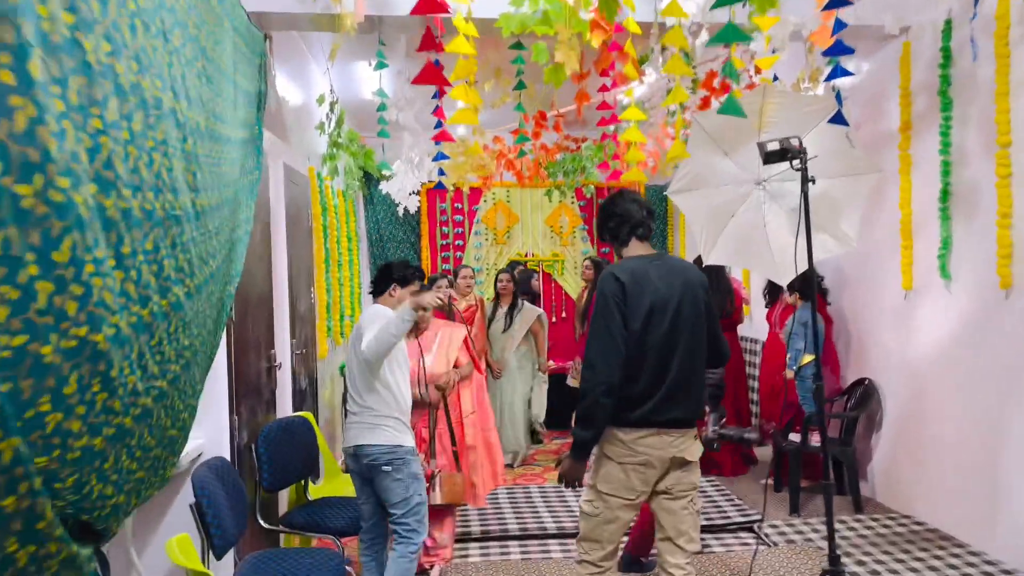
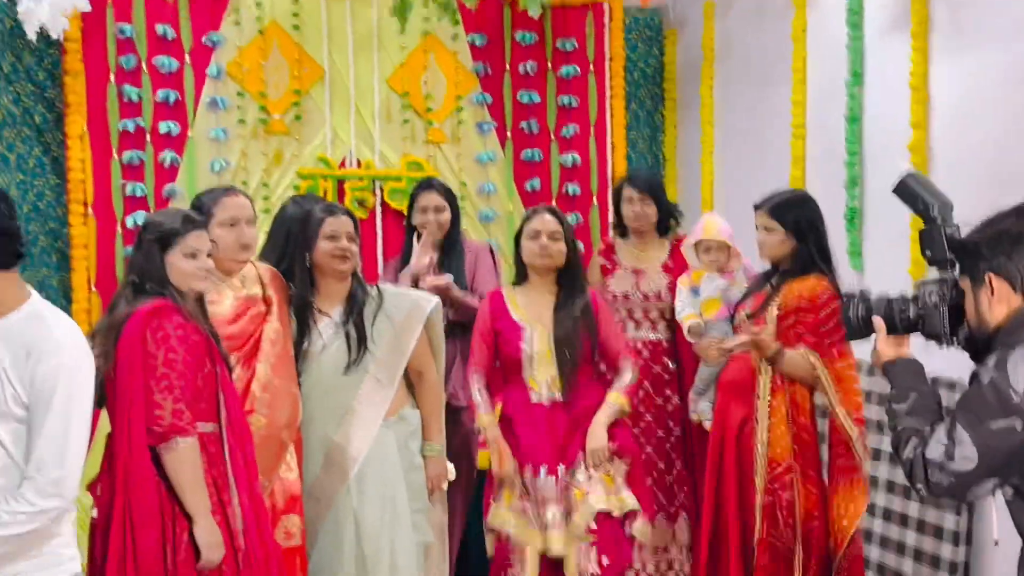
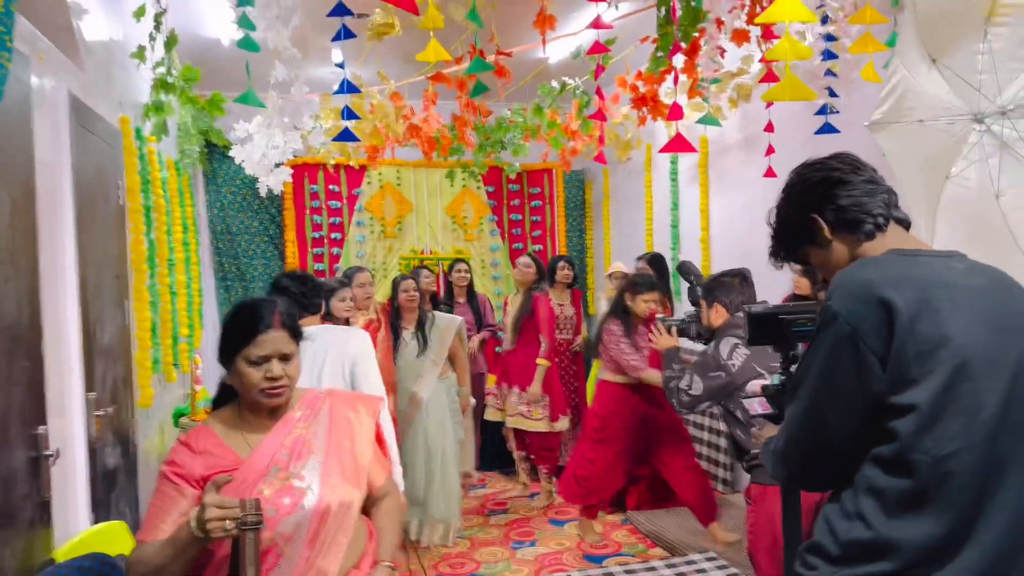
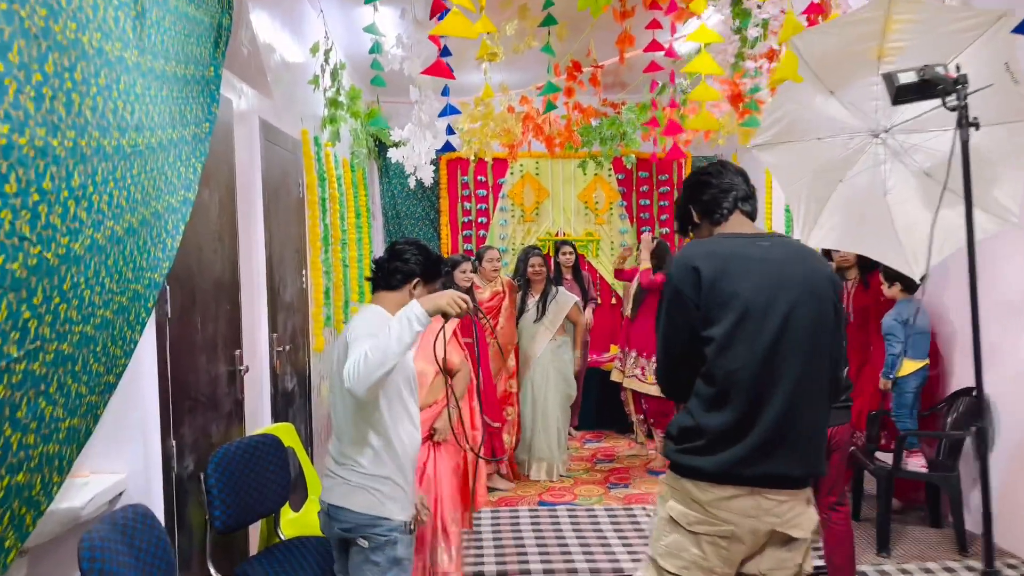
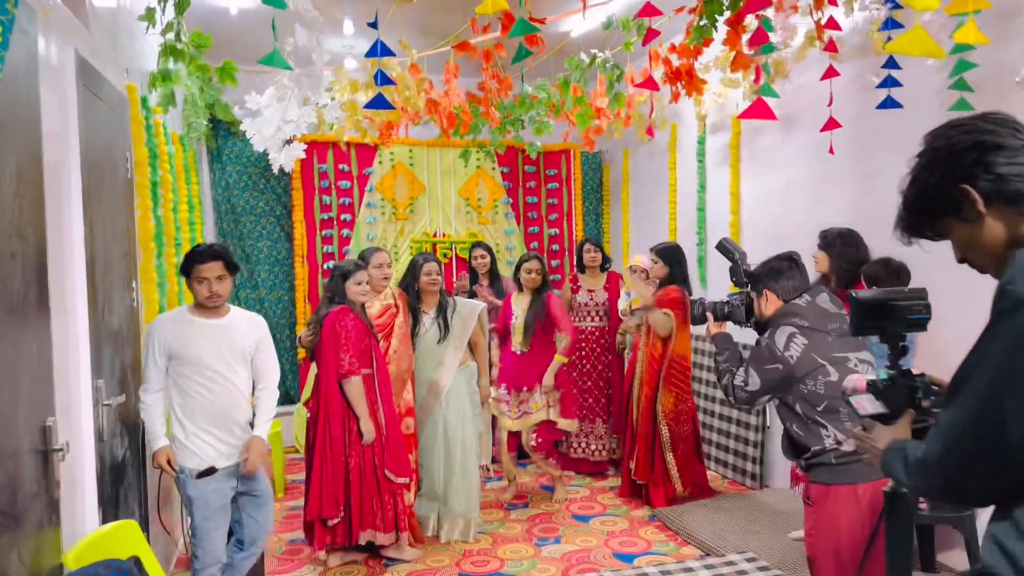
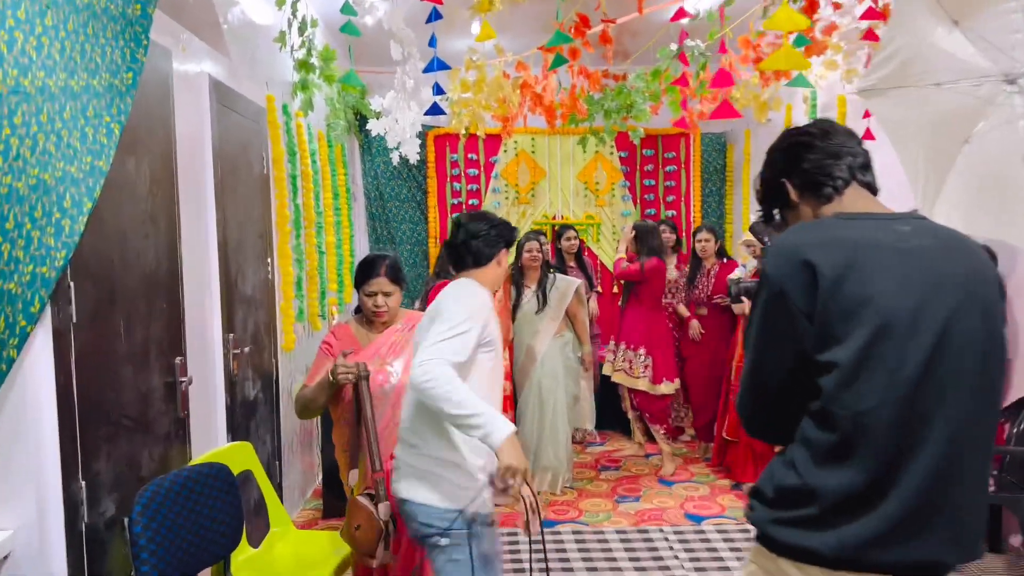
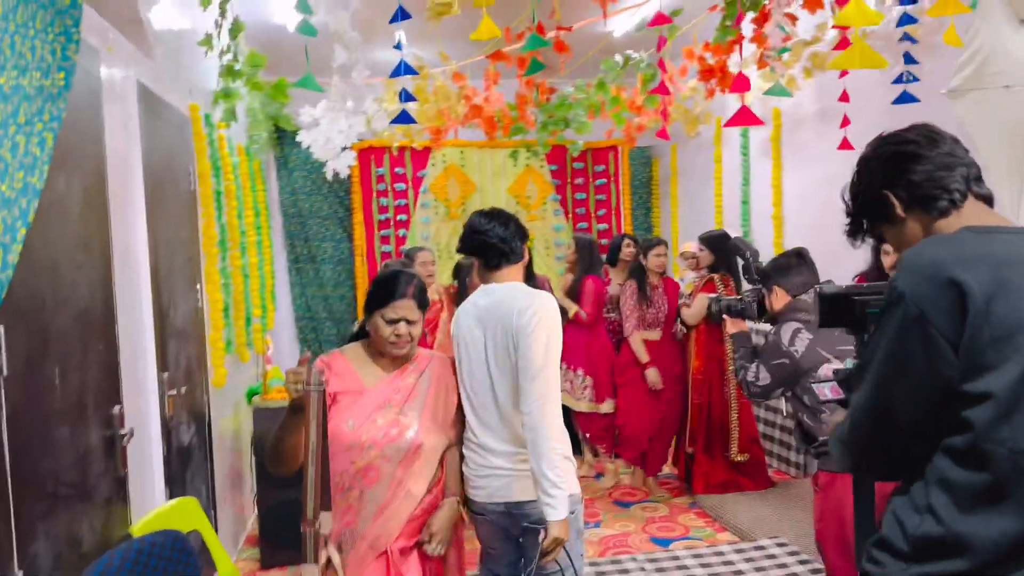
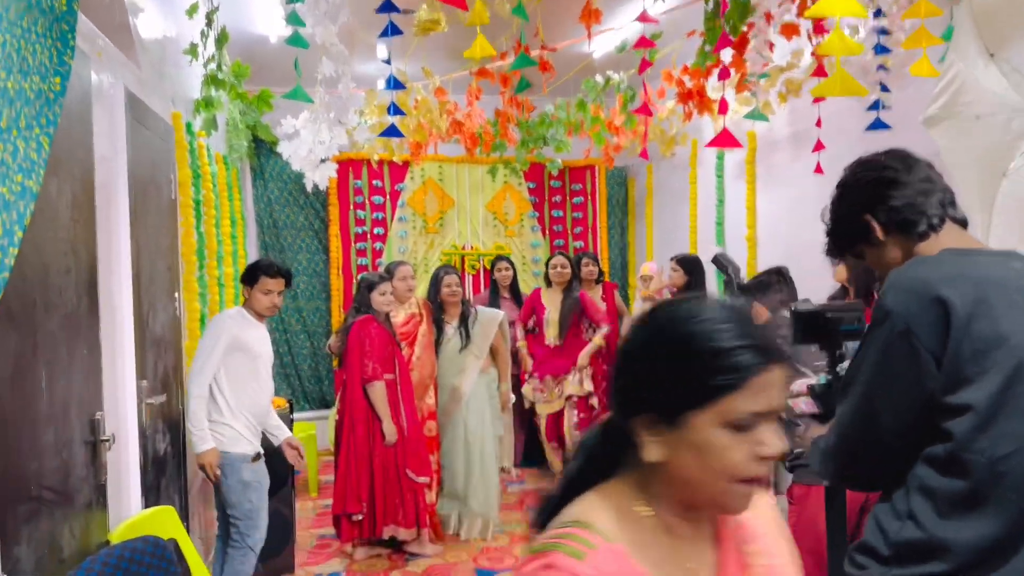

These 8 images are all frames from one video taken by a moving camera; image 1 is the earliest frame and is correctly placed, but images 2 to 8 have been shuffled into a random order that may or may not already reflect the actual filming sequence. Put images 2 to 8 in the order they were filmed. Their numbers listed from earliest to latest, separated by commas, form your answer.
4, 6, 7, 3, 8, 5, 2
